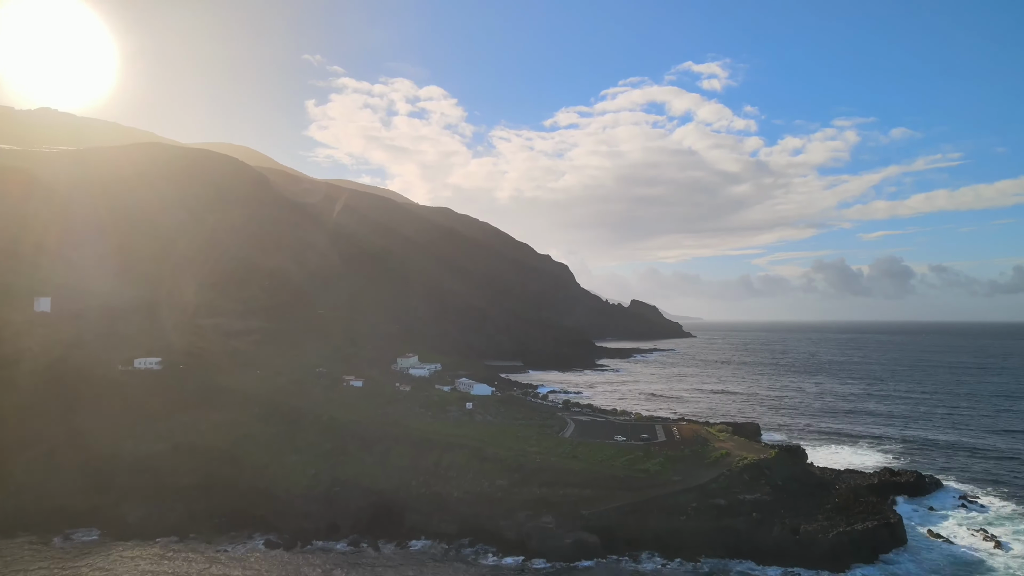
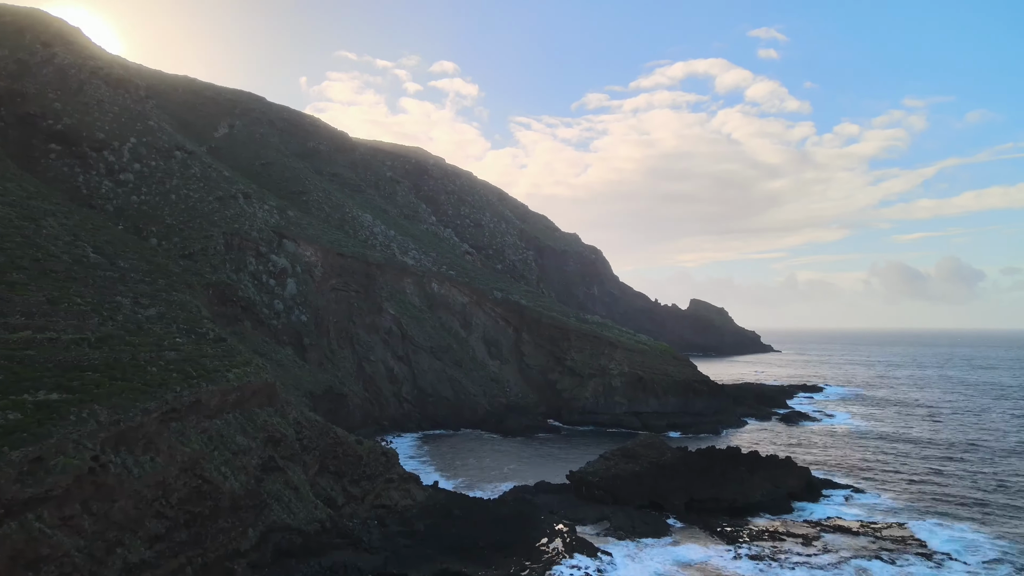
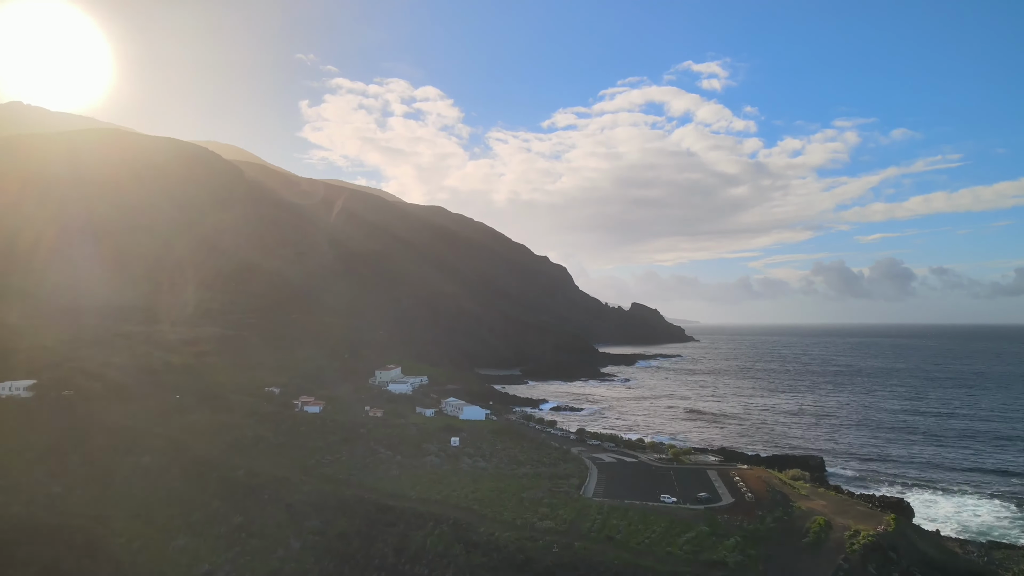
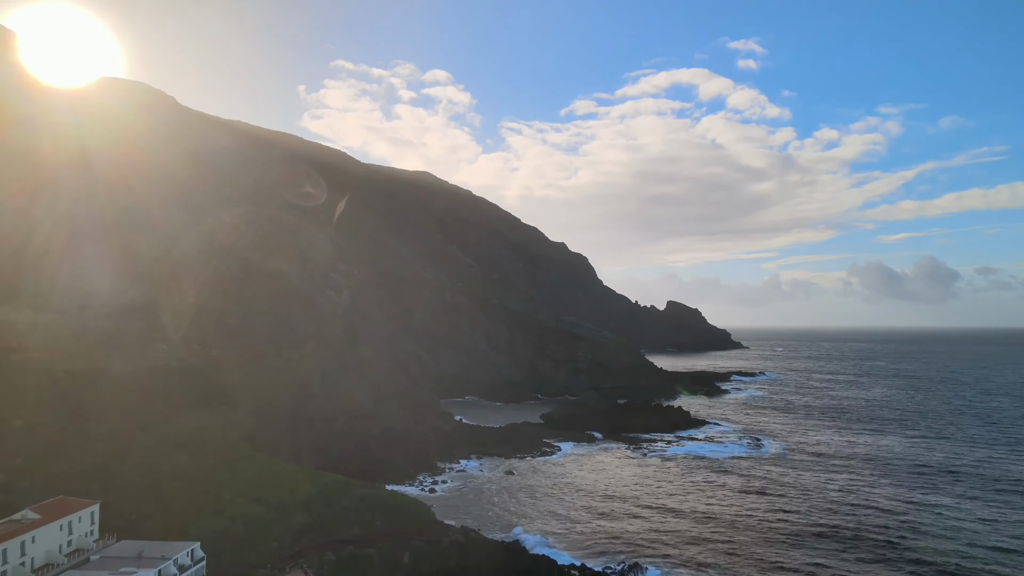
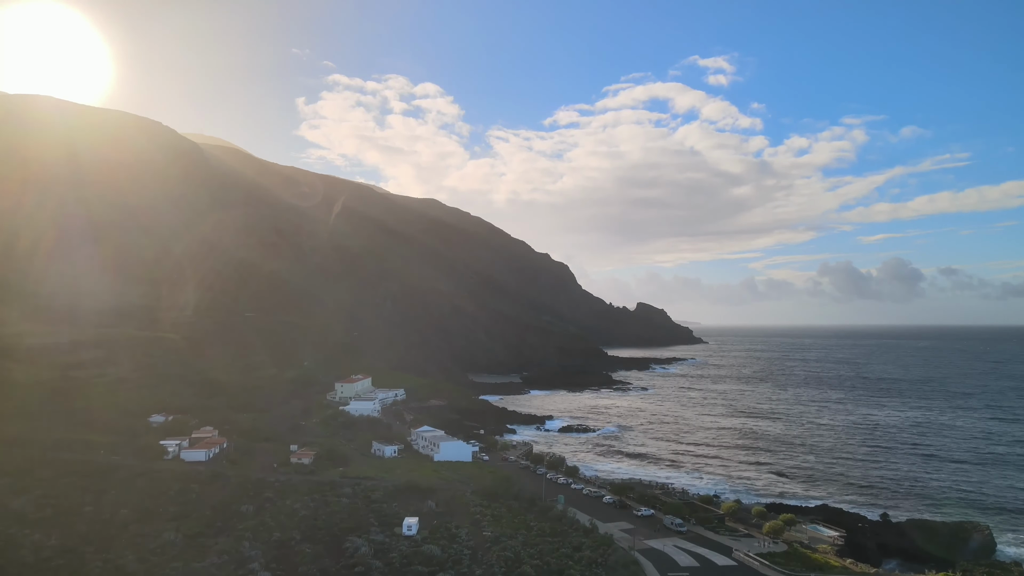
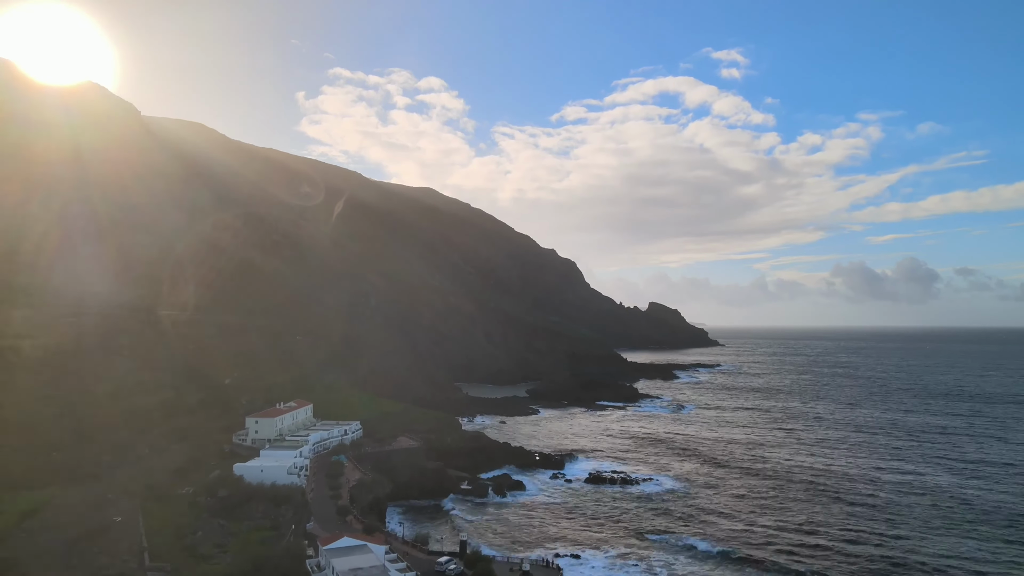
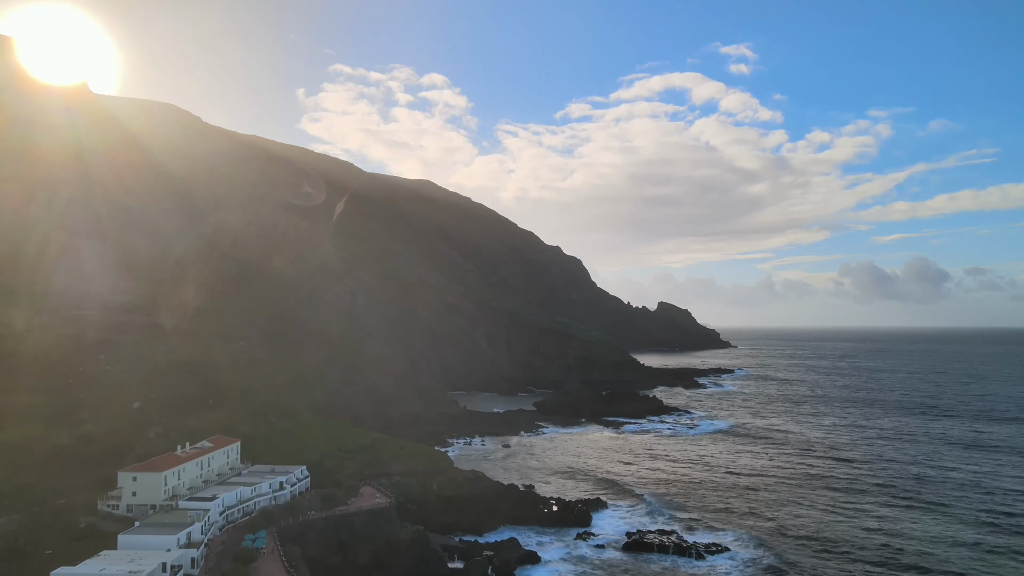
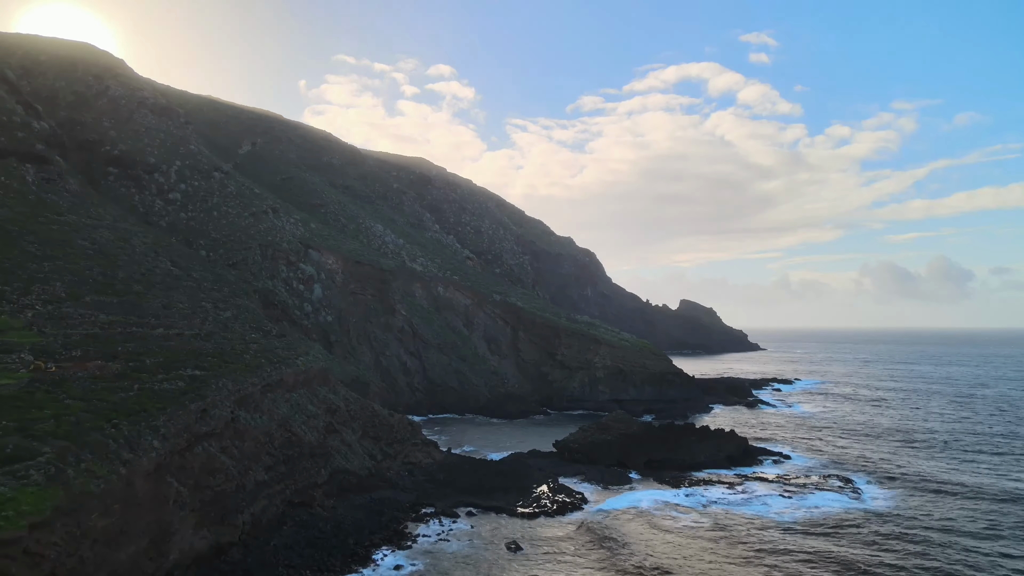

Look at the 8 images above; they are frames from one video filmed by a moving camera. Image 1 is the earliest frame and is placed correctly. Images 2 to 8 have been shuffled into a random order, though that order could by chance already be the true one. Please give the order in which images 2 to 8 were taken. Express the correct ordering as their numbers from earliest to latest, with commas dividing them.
3, 5, 6, 7, 4, 8, 2
